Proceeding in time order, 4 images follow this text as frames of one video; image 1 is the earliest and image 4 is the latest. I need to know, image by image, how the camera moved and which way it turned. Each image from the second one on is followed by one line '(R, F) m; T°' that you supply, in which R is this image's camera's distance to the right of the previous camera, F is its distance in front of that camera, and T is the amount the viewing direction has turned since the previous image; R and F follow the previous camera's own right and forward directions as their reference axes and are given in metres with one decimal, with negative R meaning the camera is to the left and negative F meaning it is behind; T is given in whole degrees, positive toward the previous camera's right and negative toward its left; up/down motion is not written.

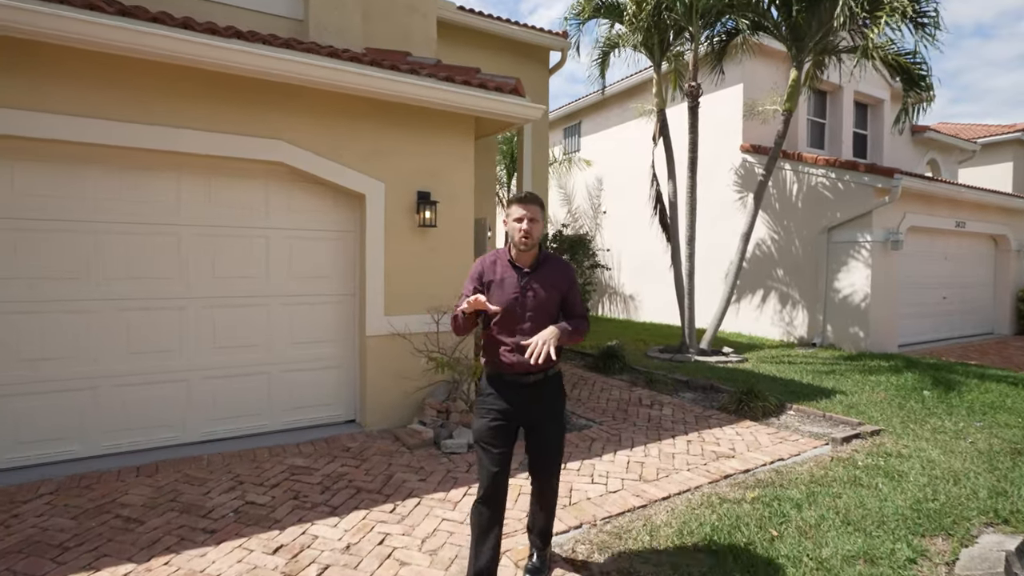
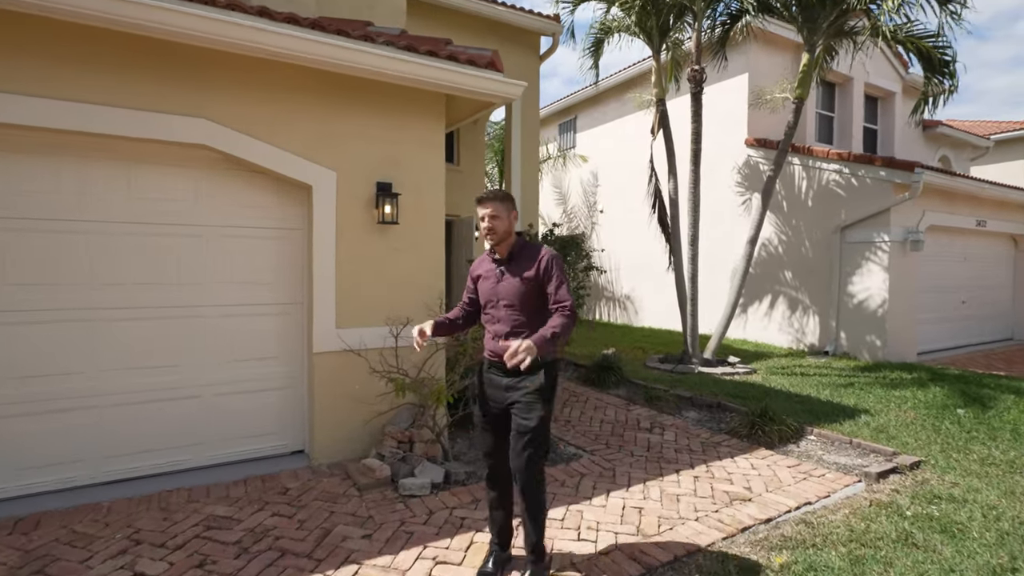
(+0.2, +0.8) m; 0°
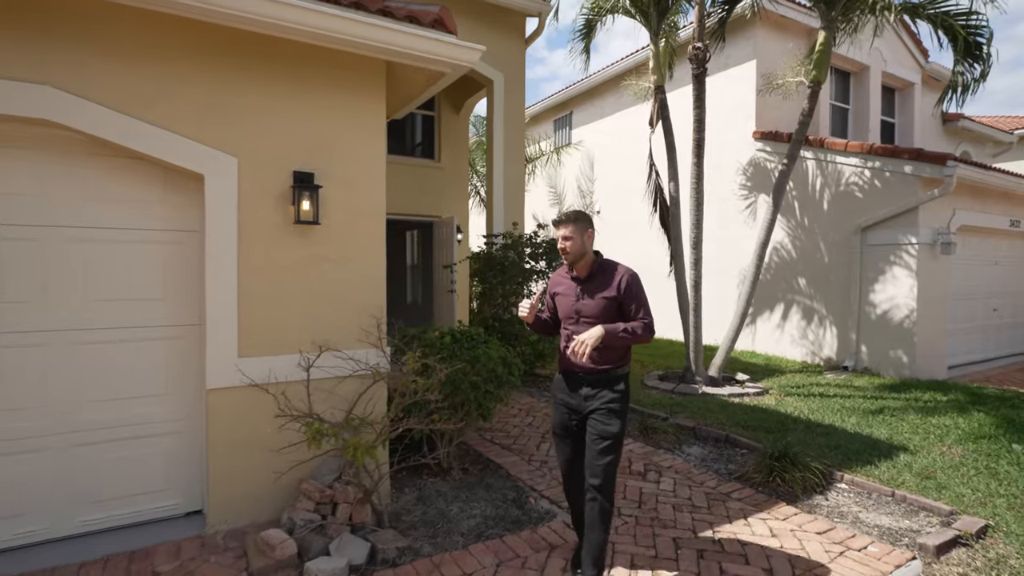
(+0.3, +1.0) m; 0°
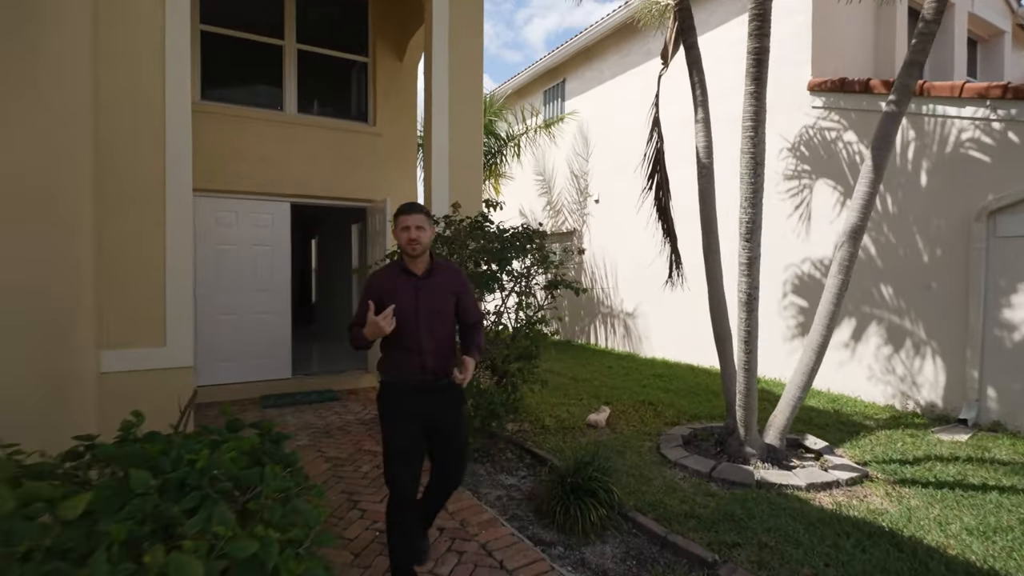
(+0.6, +2.9) m; 0°
